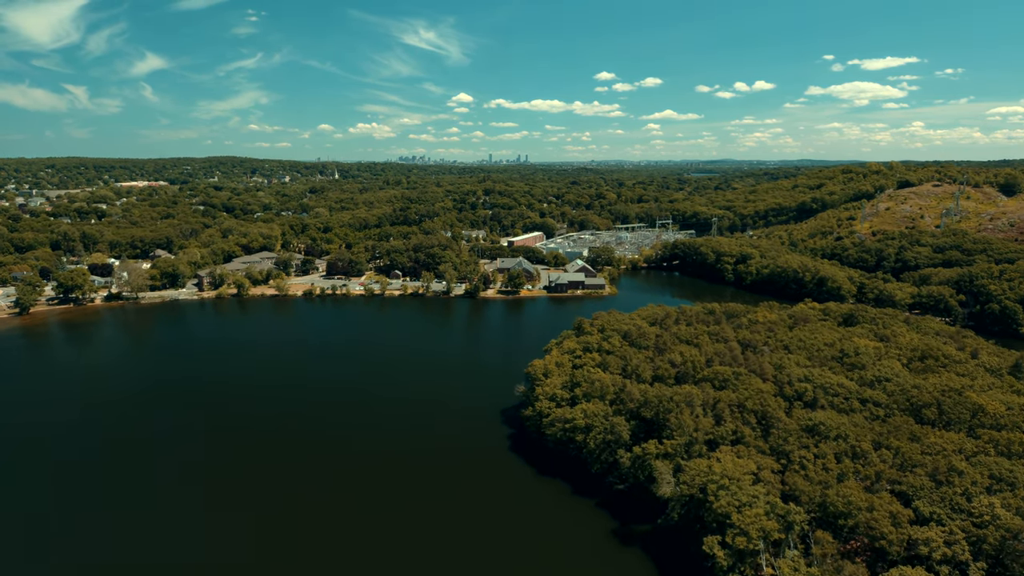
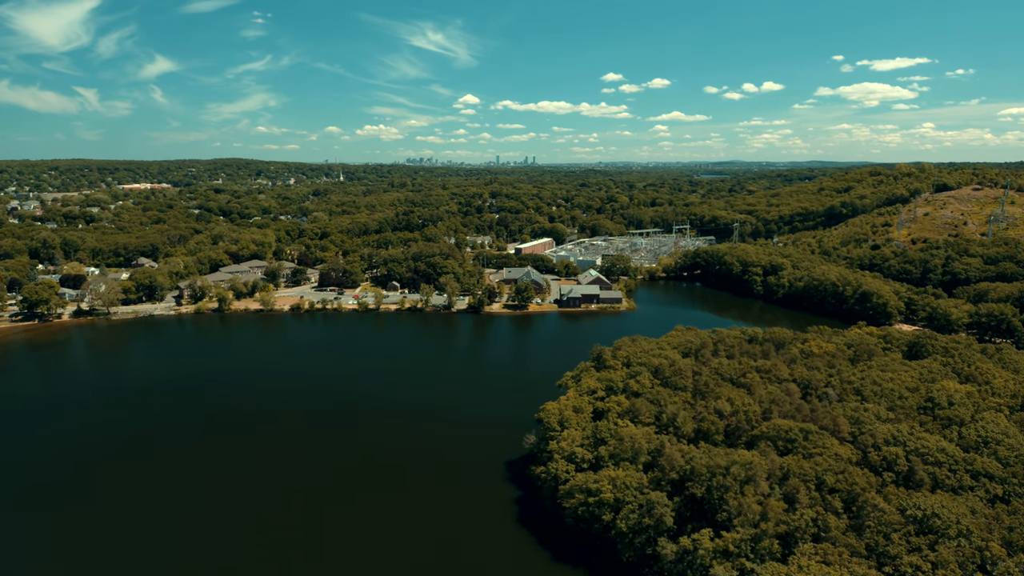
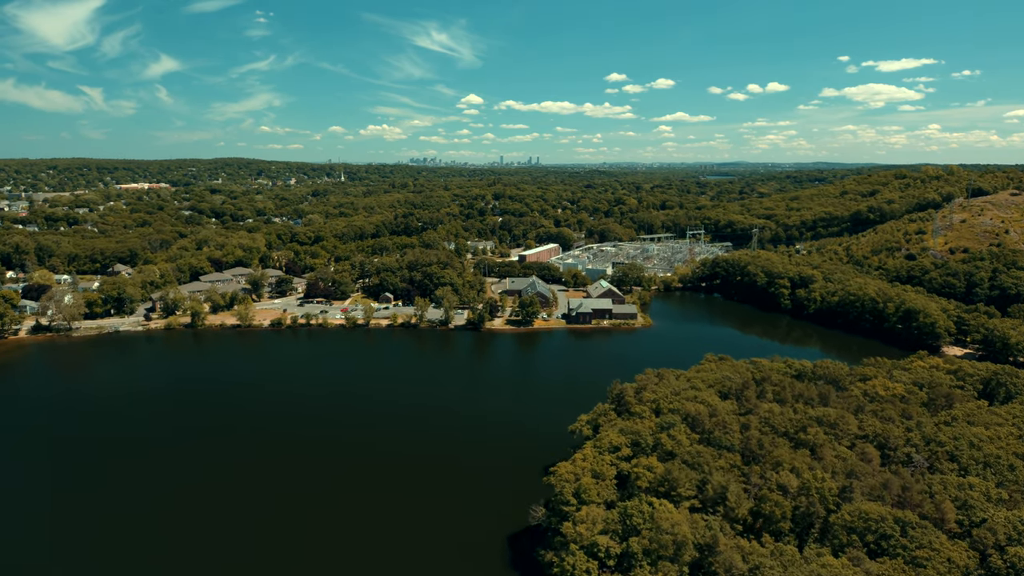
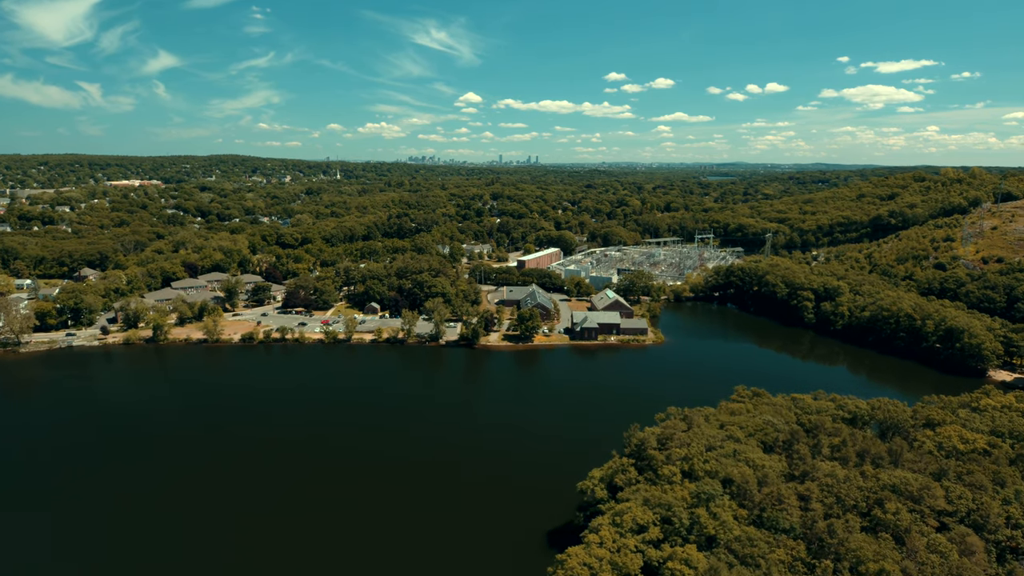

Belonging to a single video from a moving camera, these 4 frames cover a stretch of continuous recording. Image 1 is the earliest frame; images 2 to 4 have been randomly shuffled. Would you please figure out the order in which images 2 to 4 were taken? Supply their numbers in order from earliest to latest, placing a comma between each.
2, 3, 4
